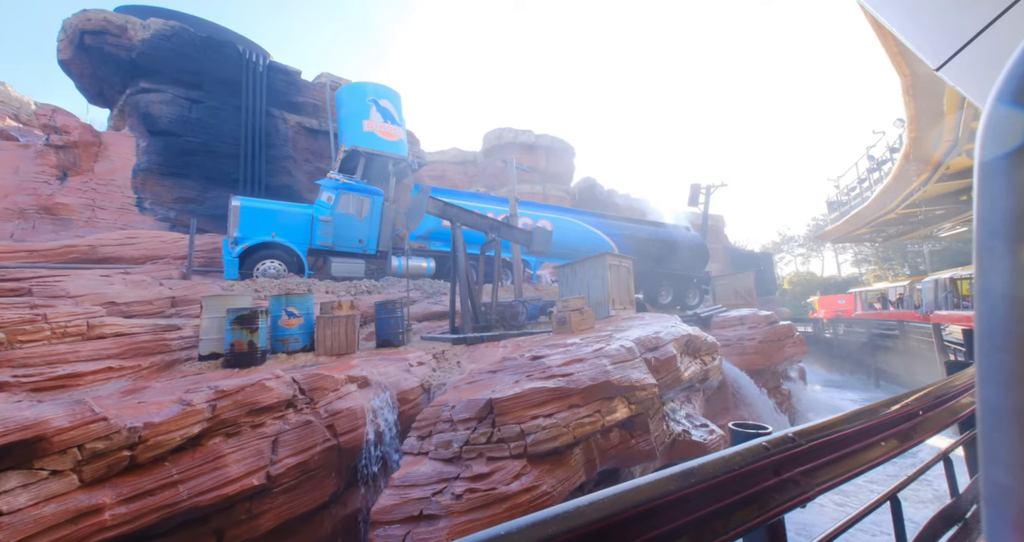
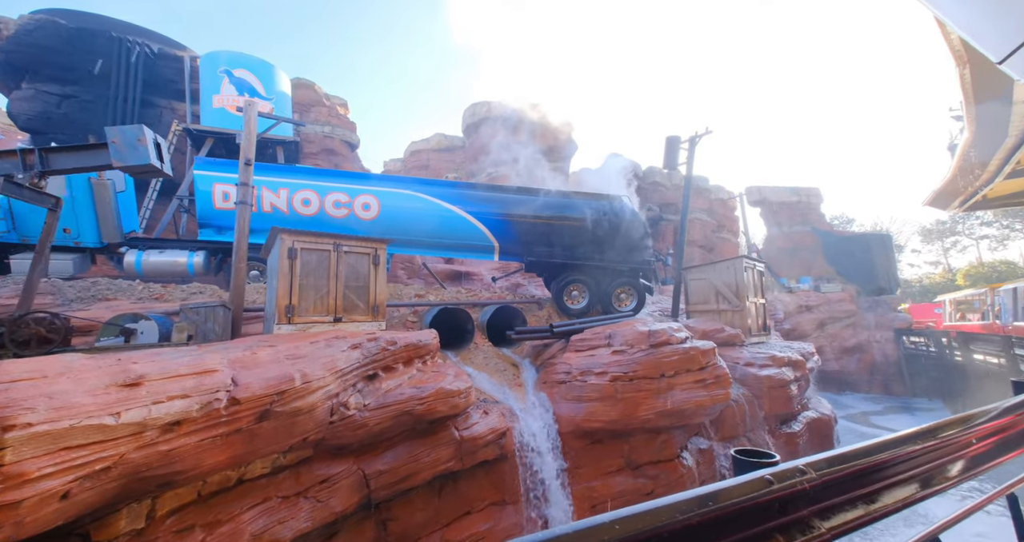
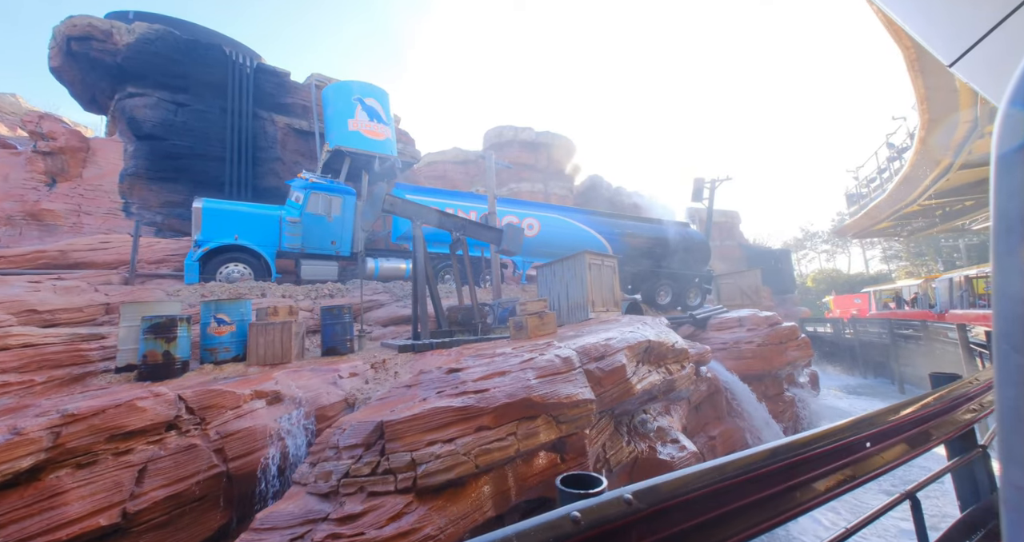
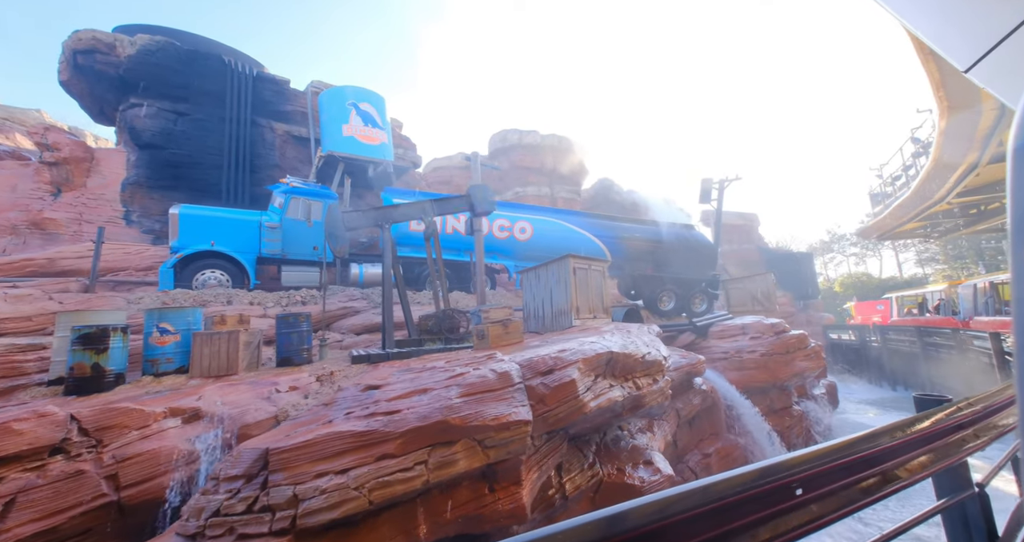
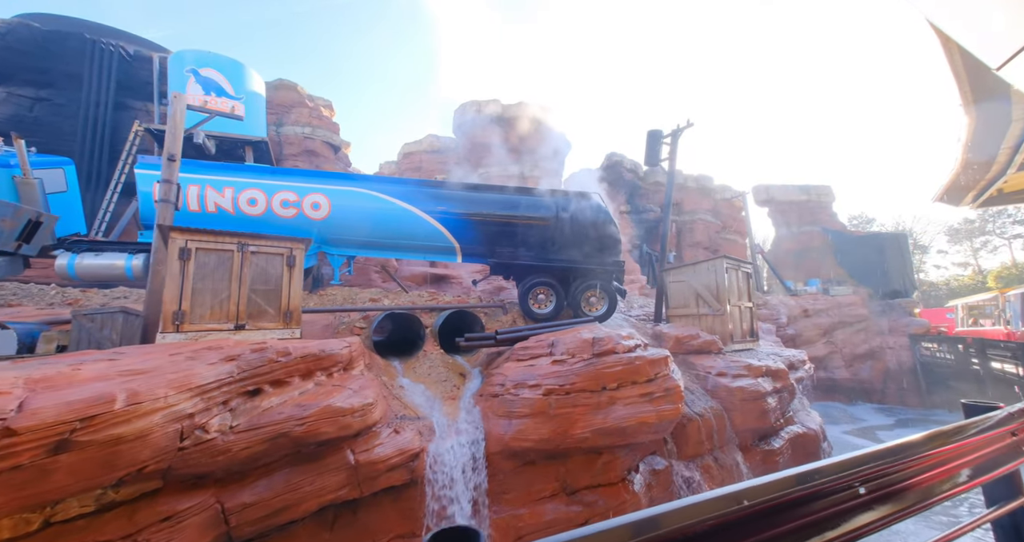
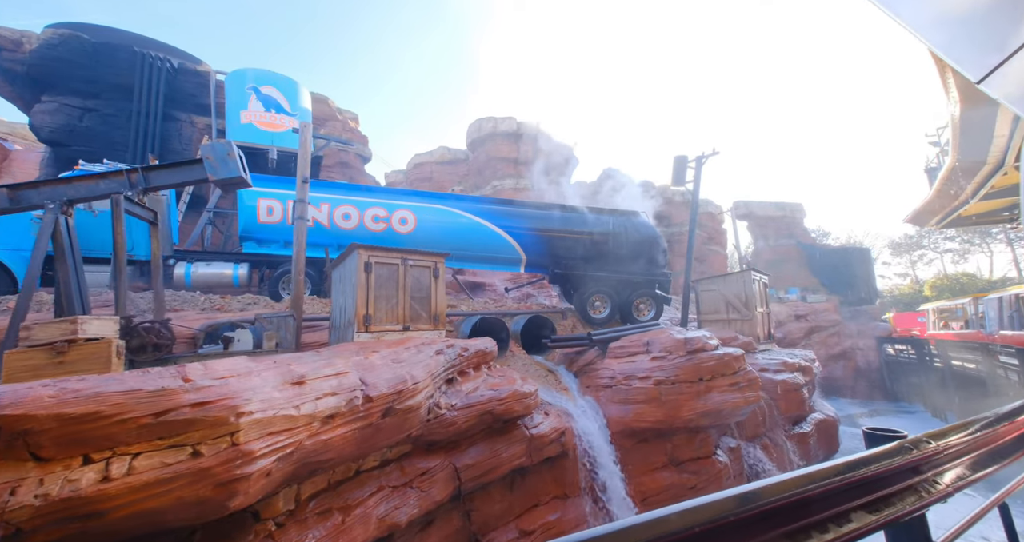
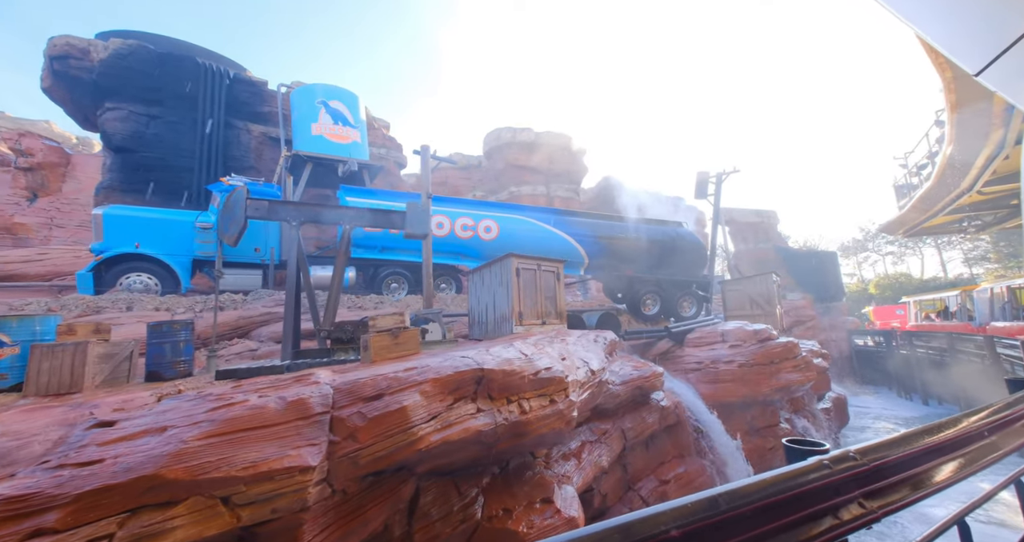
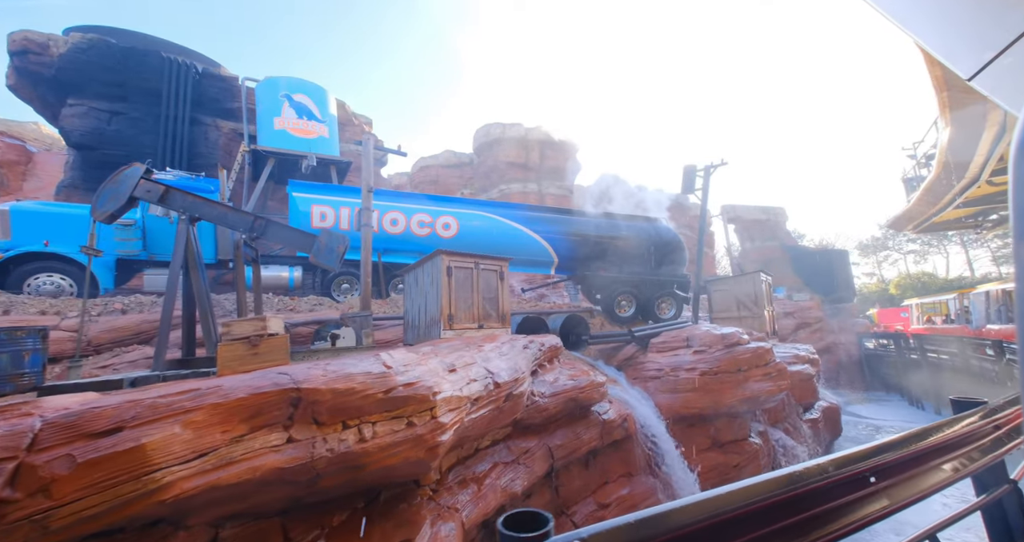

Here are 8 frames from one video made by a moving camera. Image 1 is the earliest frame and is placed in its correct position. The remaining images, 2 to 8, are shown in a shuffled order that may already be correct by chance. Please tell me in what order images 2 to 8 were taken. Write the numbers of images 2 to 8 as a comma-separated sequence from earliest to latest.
3, 4, 7, 8, 6, 2, 5
